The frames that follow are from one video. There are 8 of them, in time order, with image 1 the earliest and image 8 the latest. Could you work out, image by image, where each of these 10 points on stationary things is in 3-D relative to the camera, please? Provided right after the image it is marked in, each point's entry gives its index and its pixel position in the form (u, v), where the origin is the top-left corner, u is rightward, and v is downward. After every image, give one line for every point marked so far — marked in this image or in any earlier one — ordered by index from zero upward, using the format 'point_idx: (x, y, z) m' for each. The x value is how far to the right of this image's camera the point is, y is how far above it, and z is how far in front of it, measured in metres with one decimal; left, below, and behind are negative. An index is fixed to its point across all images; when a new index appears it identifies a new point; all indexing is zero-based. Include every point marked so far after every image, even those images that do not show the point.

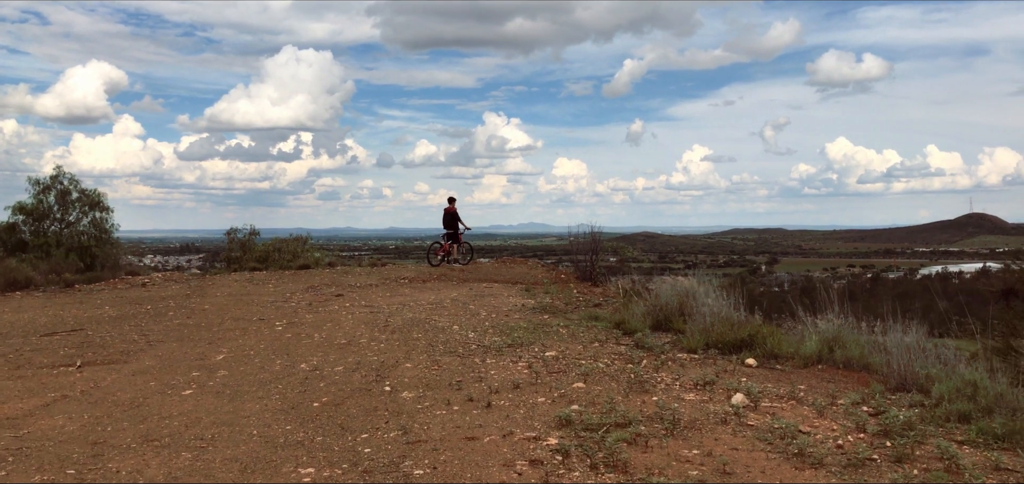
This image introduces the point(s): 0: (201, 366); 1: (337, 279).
0: (-2.2, -0.9, +6.4) m
1: (-2.7, -0.6, +14.1) m
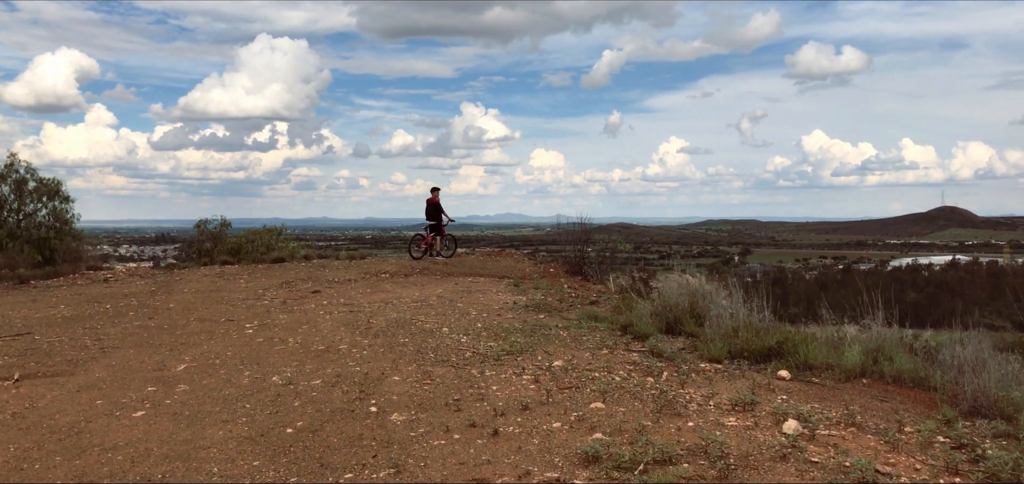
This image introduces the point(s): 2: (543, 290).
0: (-2.2, -0.8, +5.6) m
1: (-2.9, -0.5, +13.3) m
2: (+0.4, -0.7, +12.0) m
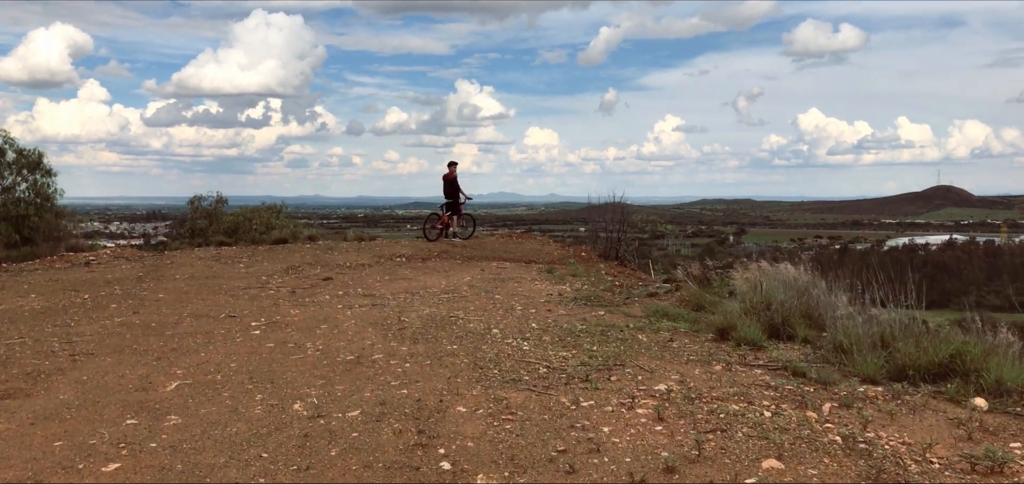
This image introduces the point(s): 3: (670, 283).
0: (-1.7, -0.8, +4.2) m
1: (-2.4, -0.2, +11.9) m
2: (+0.8, -0.4, +10.6) m
3: (+1.7, -0.5, +10.1) m
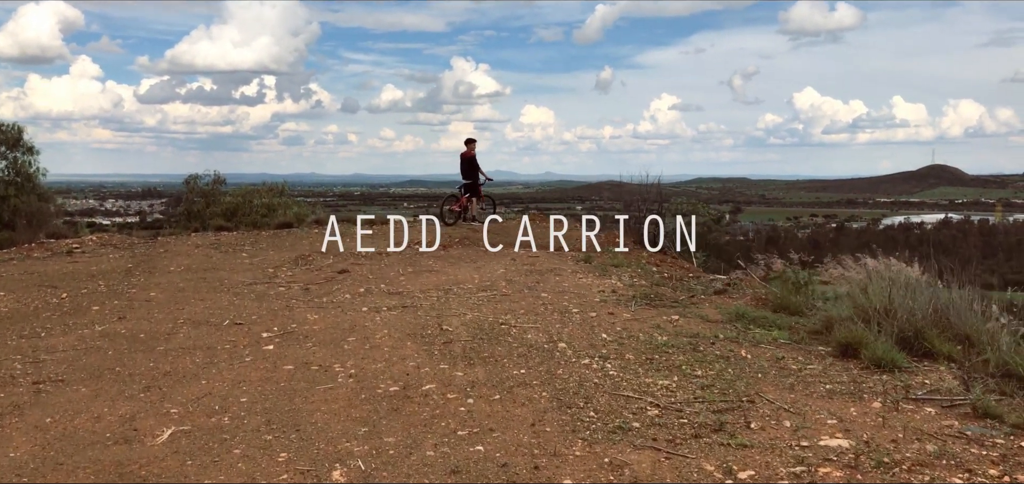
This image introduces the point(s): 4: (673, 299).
0: (-1.3, -0.8, +3.1) m
1: (-2.1, 0.0, +10.7) m
2: (+1.2, -0.3, +9.5) m
3: (+2.1, -0.3, +8.9) m
4: (+1.3, -0.5, +7.3) m
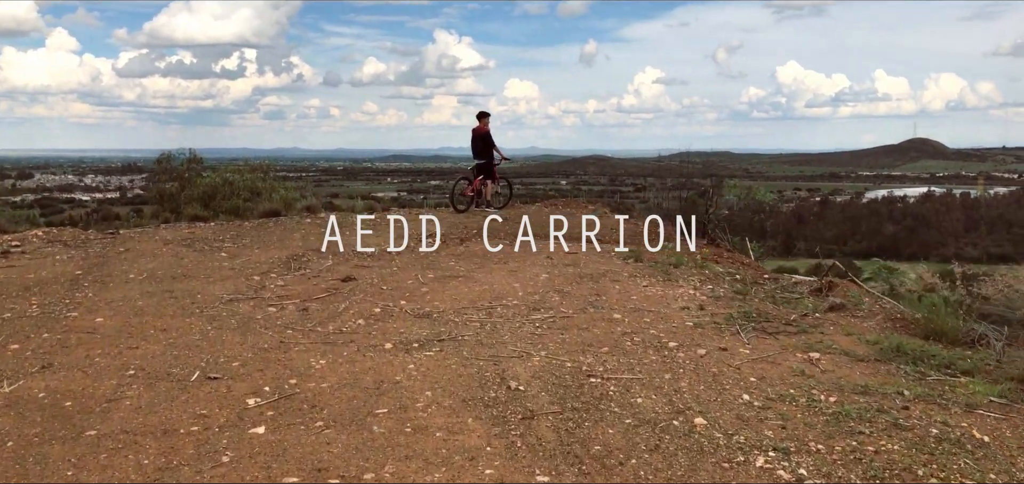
0: (-0.9, -0.9, +1.4) m
1: (-1.8, 0.0, +9.0) m
2: (+1.5, -0.3, +7.8) m
3: (+2.4, -0.3, +7.3) m
4: (+1.7, -0.5, +5.6) m
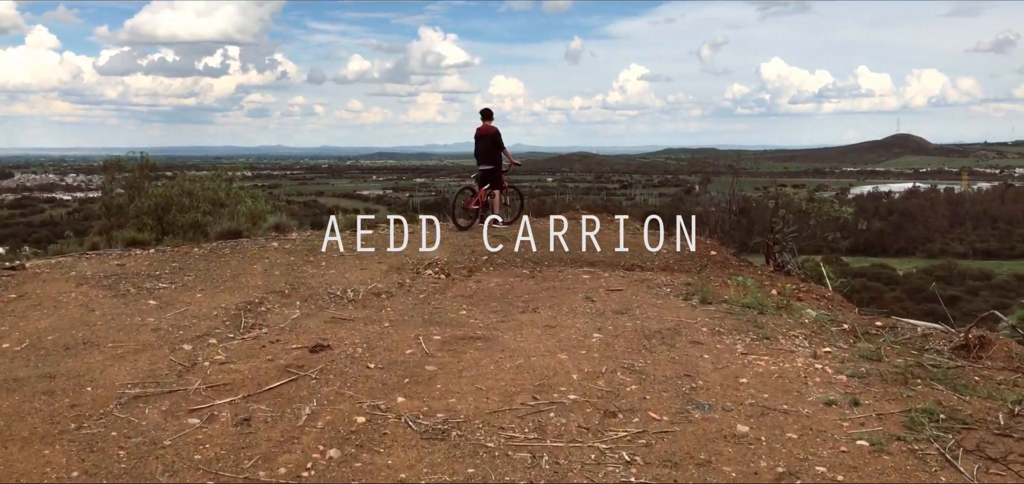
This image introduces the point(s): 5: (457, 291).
0: (-0.6, -1.2, -0.7) m
1: (-1.6, -0.2, +6.9) m
2: (+1.7, -0.5, +5.8) m
3: (+2.6, -0.6, +5.3) m
4: (+1.9, -0.7, +3.6) m
5: (-0.3, -0.3, +6.4) m
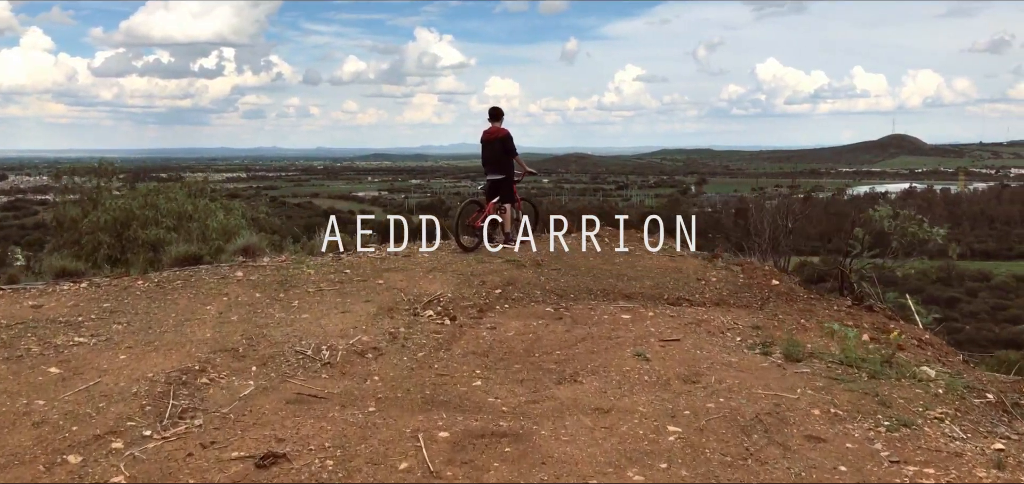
0: (-0.4, -1.4, -2.2) m
1: (-1.4, -0.4, +5.4) m
2: (+1.9, -0.7, +4.3) m
3: (+2.8, -0.8, +3.7) m
4: (+2.1, -0.9, +2.1) m
5: (-0.2, -0.5, +4.9) m
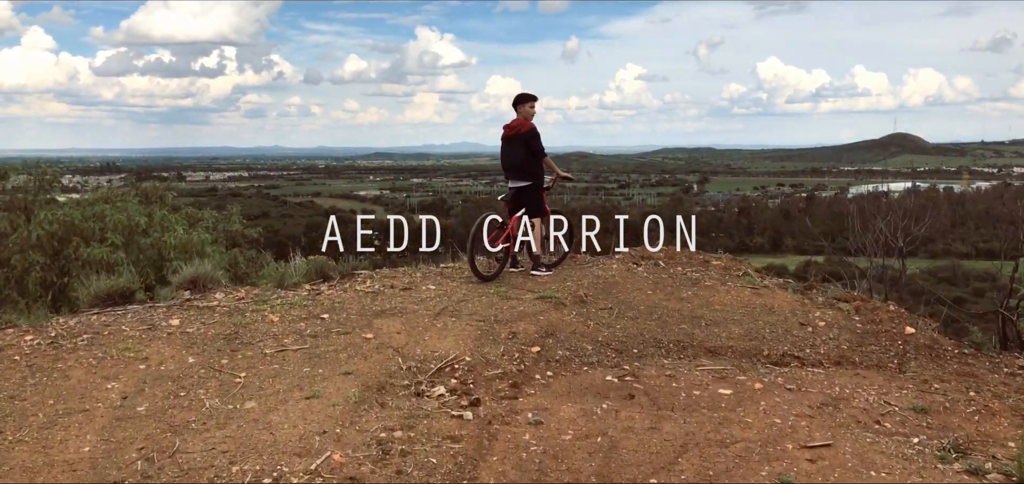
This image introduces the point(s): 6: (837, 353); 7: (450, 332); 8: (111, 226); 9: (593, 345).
0: (-0.2, -1.6, -4.1) m
1: (-1.2, -0.6, +3.5) m
2: (+2.1, -0.9, +2.4) m
3: (+3.0, -1.0, +1.8) m
4: (+2.3, -1.1, +0.2) m
5: (0.0, -0.7, +3.0) m
6: (+1.8, -0.6, +4.9) m
7: (-0.3, -0.5, +4.7) m
8: (-3.8, +0.3, +8.7) m
9: (+0.5, -0.5, +4.8) m
